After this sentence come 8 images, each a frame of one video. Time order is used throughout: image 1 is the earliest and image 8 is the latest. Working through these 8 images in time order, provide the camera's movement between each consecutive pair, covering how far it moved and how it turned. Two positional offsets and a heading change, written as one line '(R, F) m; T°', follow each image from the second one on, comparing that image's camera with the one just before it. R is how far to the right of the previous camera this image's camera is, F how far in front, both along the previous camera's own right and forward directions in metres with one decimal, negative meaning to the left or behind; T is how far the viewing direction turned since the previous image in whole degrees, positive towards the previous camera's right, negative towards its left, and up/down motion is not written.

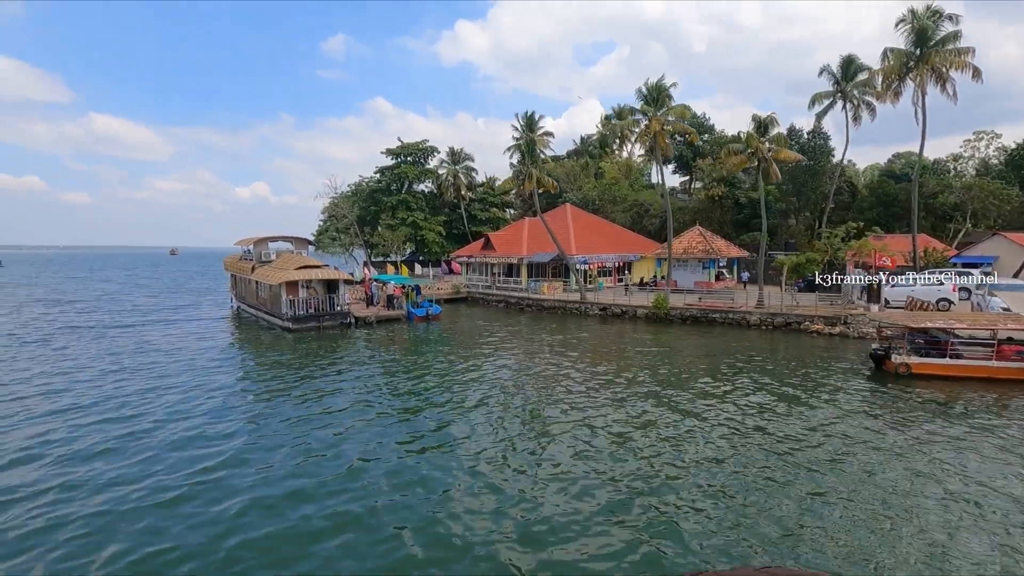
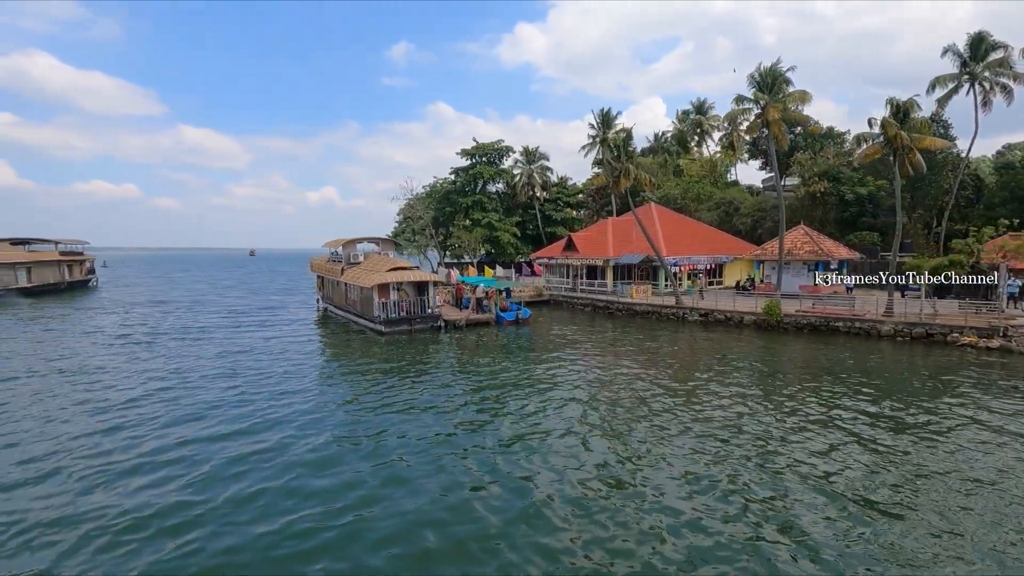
(-2.0, +1.4) m; -6°
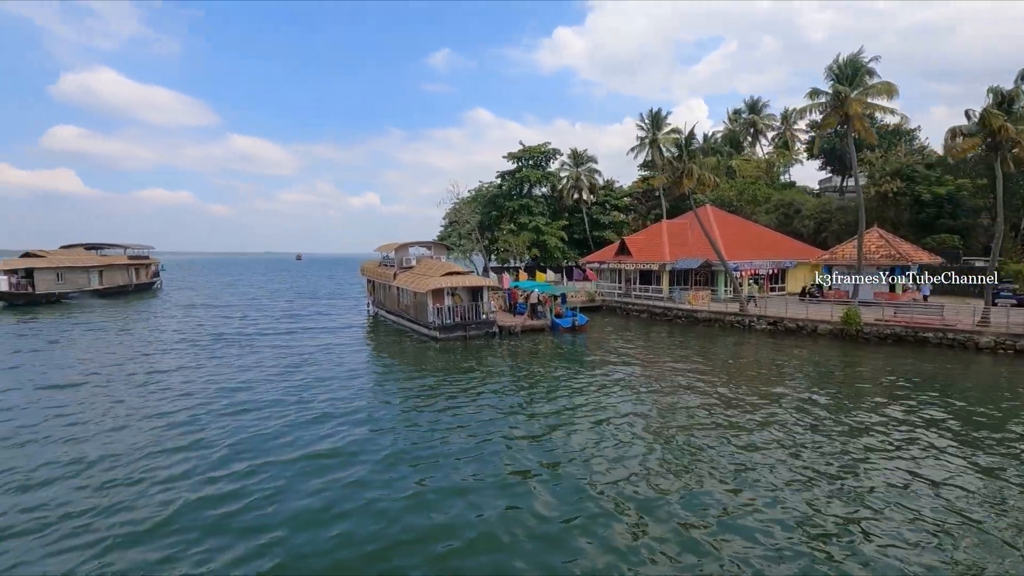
(-1.0, +0.9) m; -4°
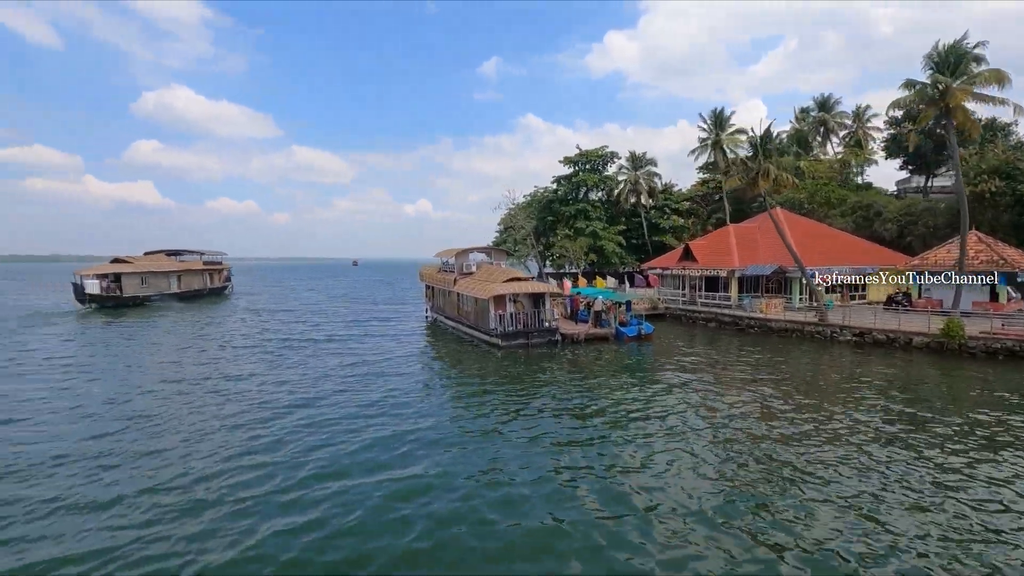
(-0.7, +0.7) m; -5°
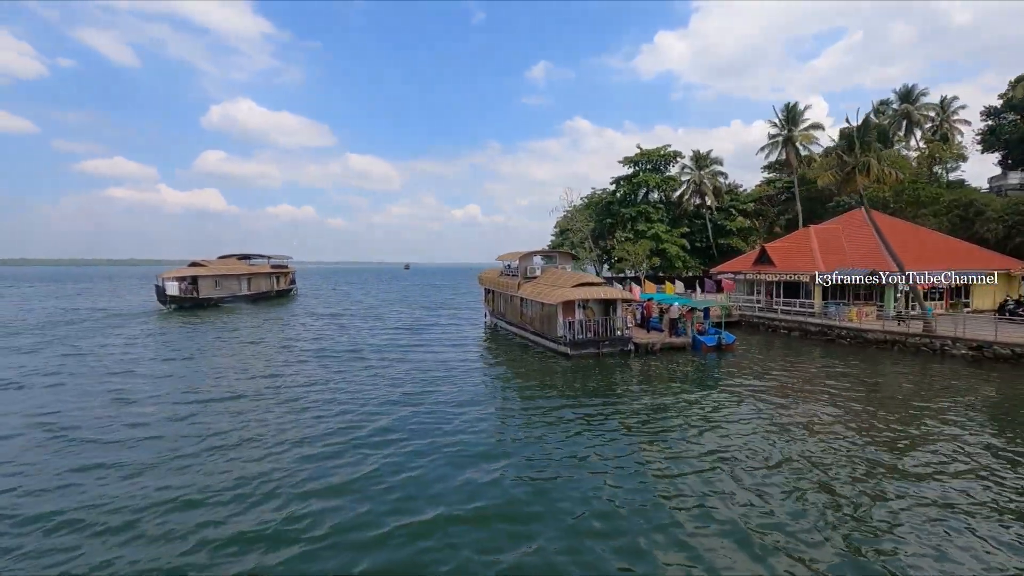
(-1.1, +1.4) m; -5°
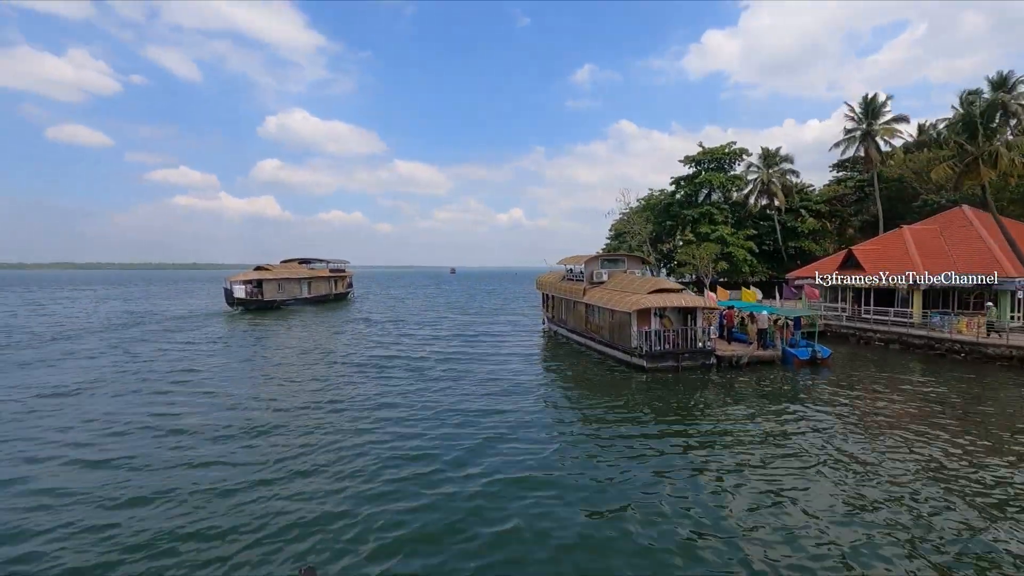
(-1.1, +1.8) m; -5°
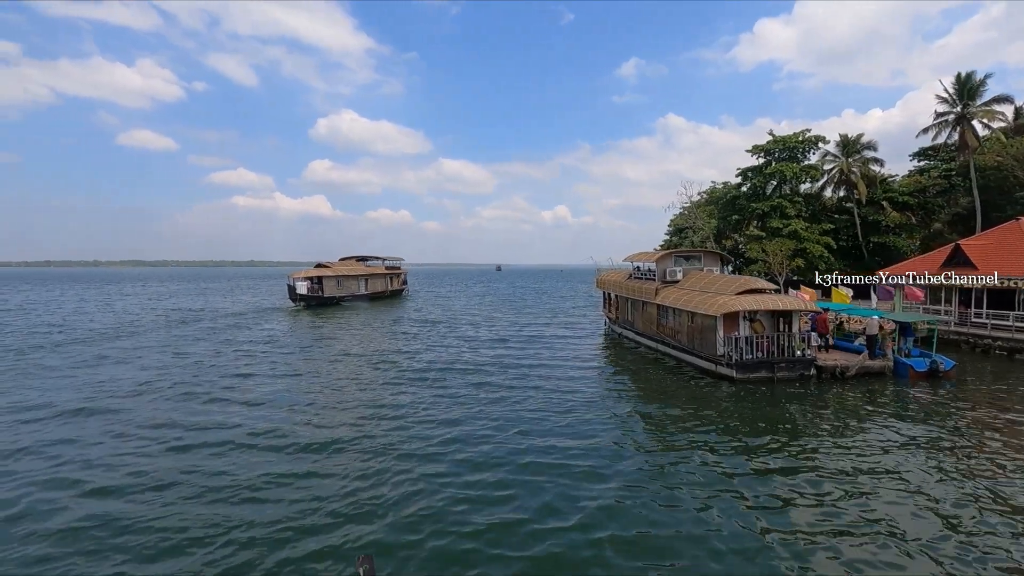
(-1.0, +2.1) m; -5°
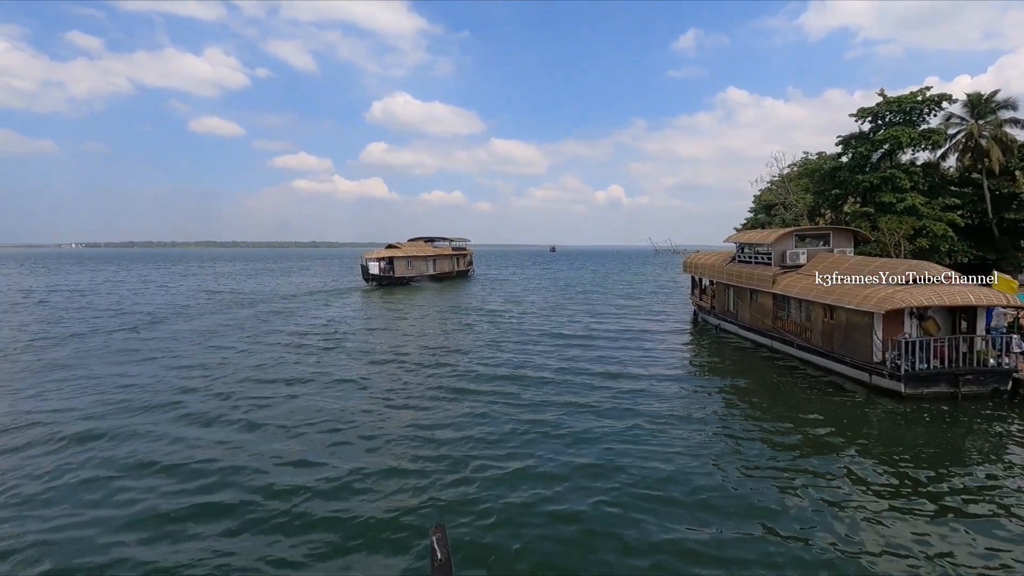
(-1.4, +3.7) m; -6°
